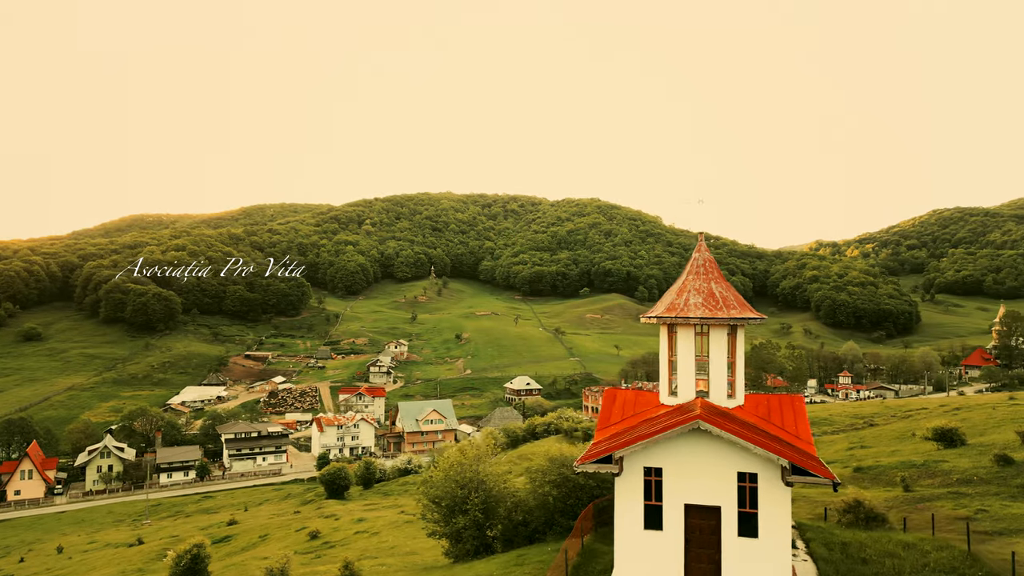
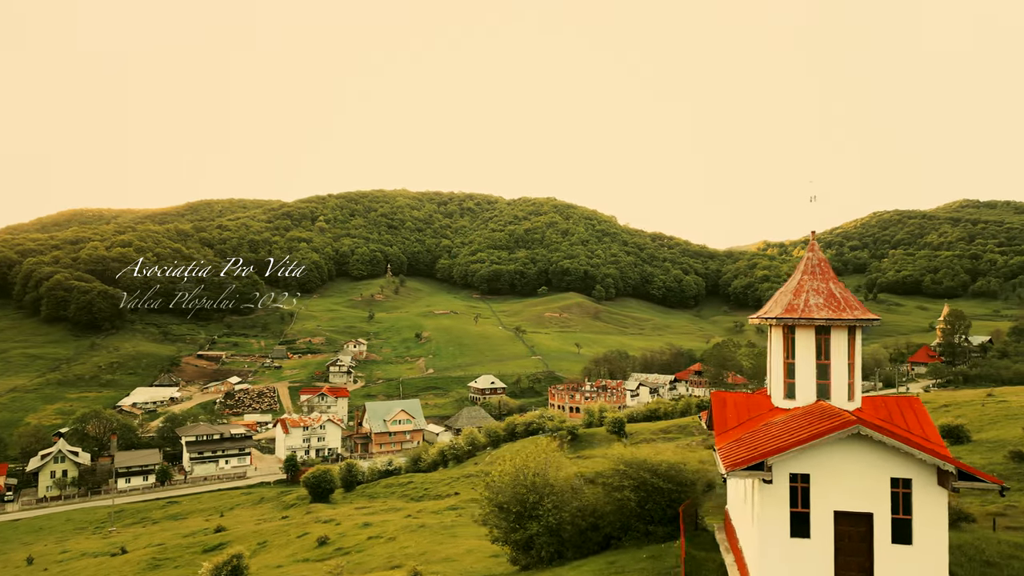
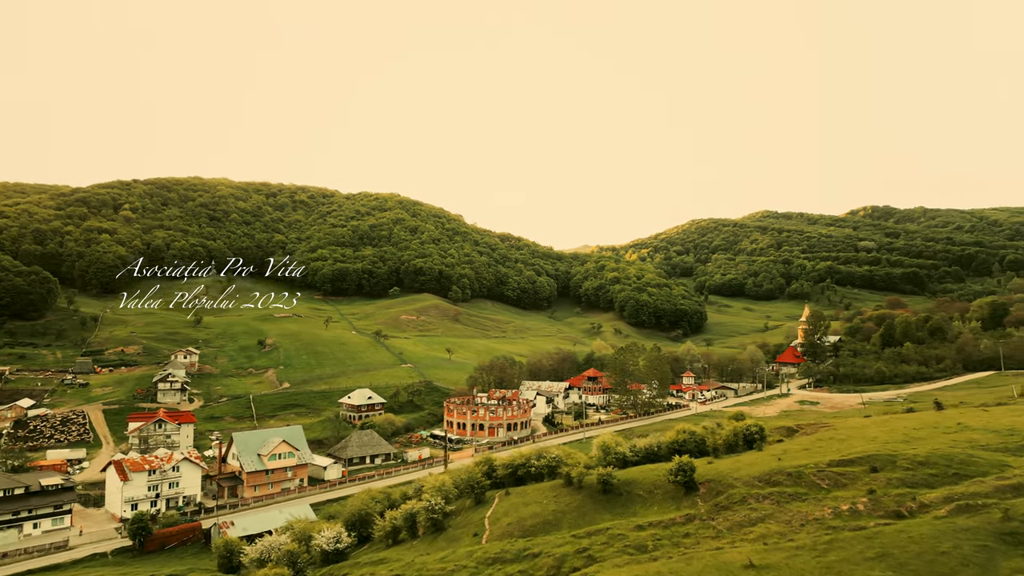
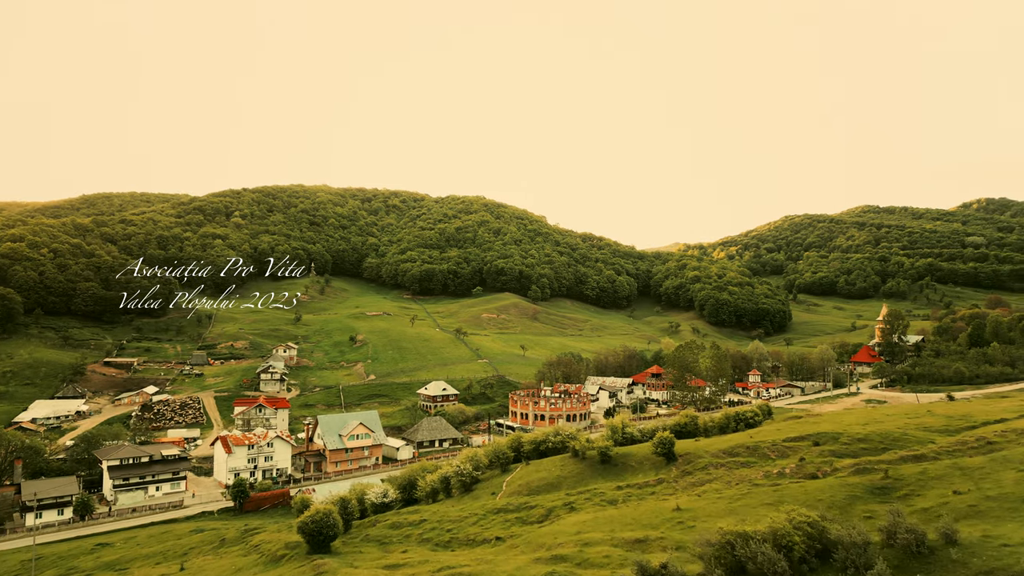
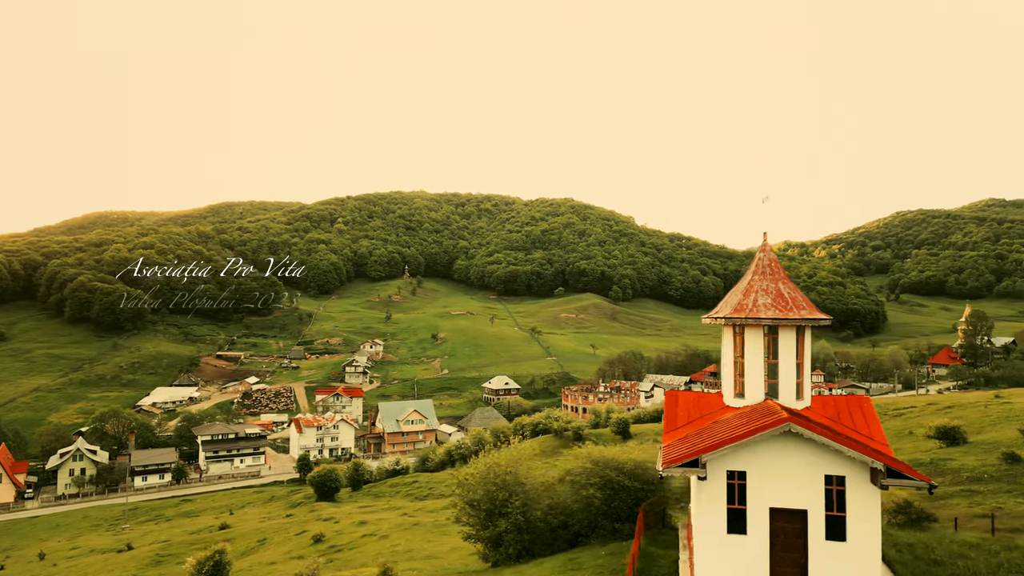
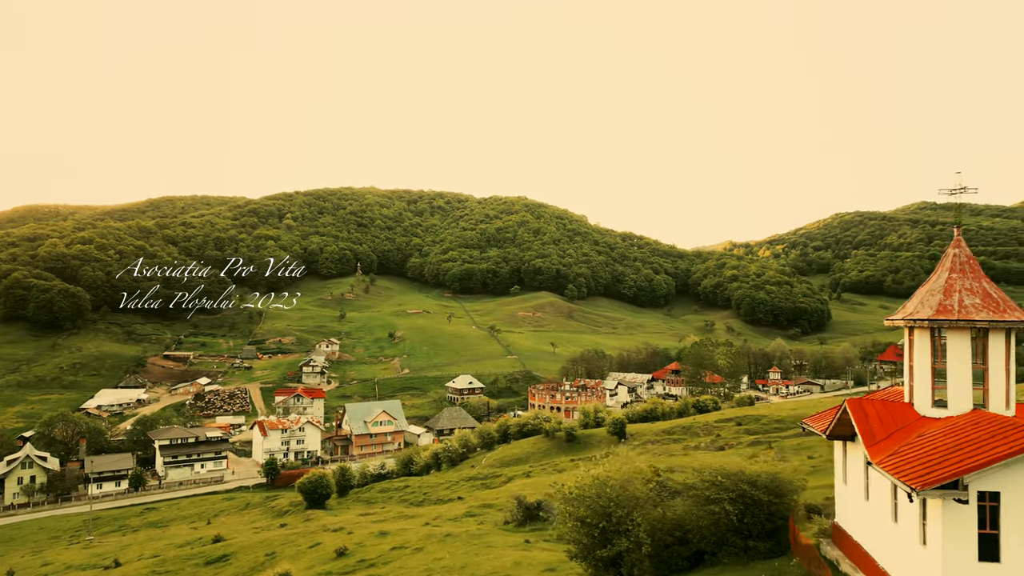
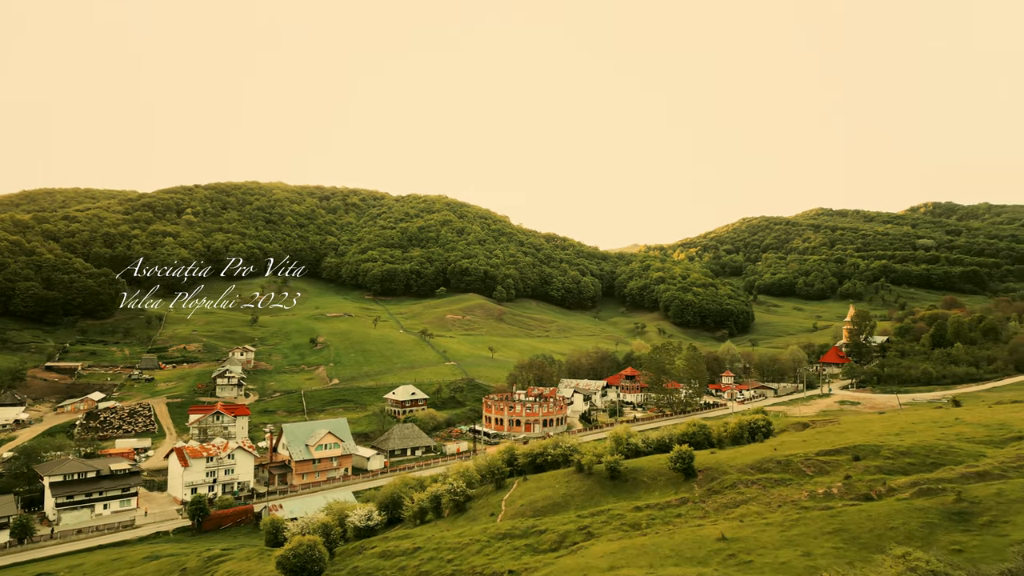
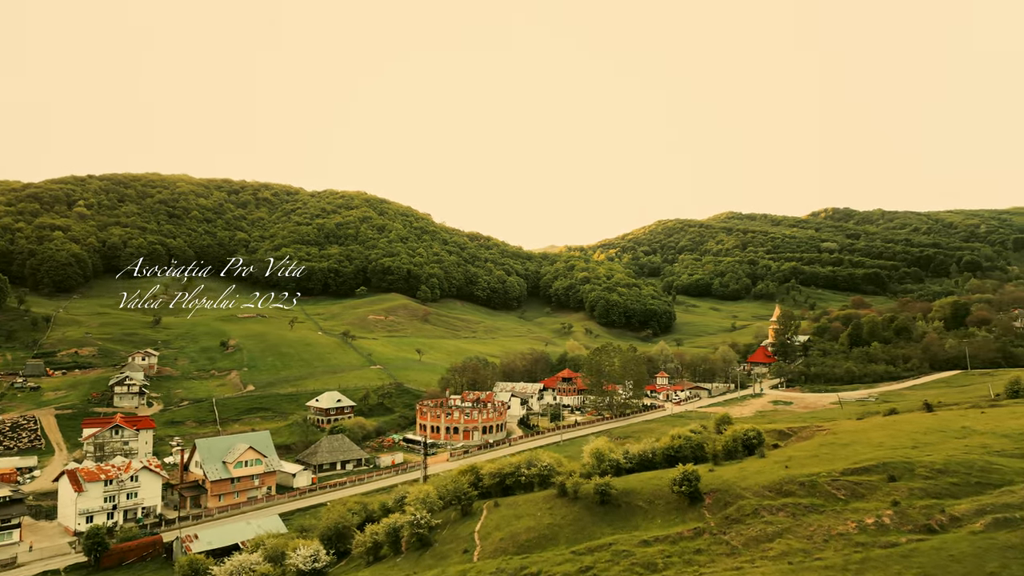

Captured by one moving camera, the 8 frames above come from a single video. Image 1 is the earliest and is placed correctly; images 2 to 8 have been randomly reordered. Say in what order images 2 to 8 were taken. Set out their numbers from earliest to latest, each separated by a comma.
5, 2, 6, 4, 7, 3, 8
